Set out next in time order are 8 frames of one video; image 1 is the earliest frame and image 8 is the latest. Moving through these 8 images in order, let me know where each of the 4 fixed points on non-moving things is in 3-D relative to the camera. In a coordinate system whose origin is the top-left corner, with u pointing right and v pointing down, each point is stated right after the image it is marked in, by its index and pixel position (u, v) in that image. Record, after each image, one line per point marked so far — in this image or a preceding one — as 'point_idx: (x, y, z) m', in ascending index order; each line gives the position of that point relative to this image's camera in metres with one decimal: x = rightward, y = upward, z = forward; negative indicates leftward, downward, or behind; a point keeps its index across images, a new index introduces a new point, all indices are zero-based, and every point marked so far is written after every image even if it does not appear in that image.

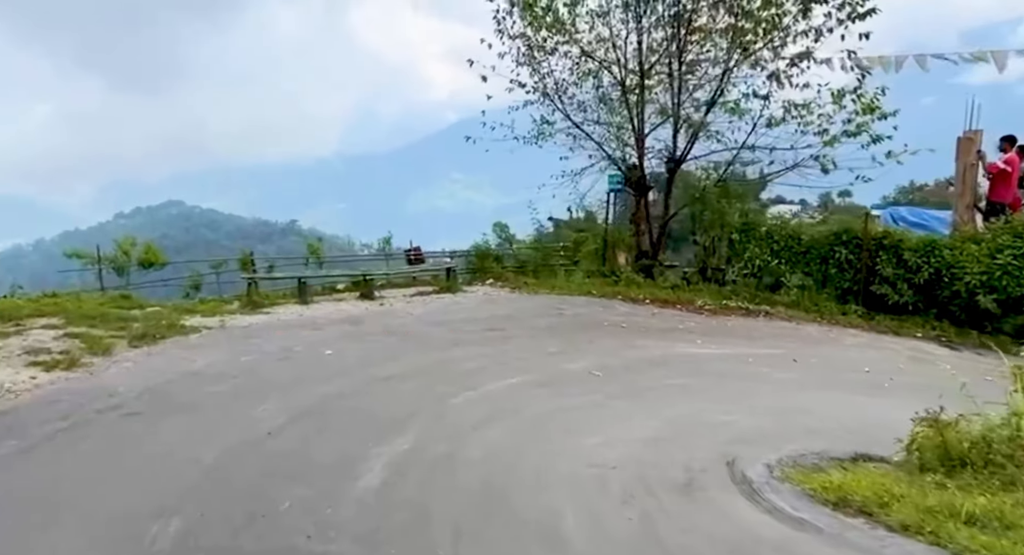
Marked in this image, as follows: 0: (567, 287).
0: (+1.0, -0.2, +12.5) m
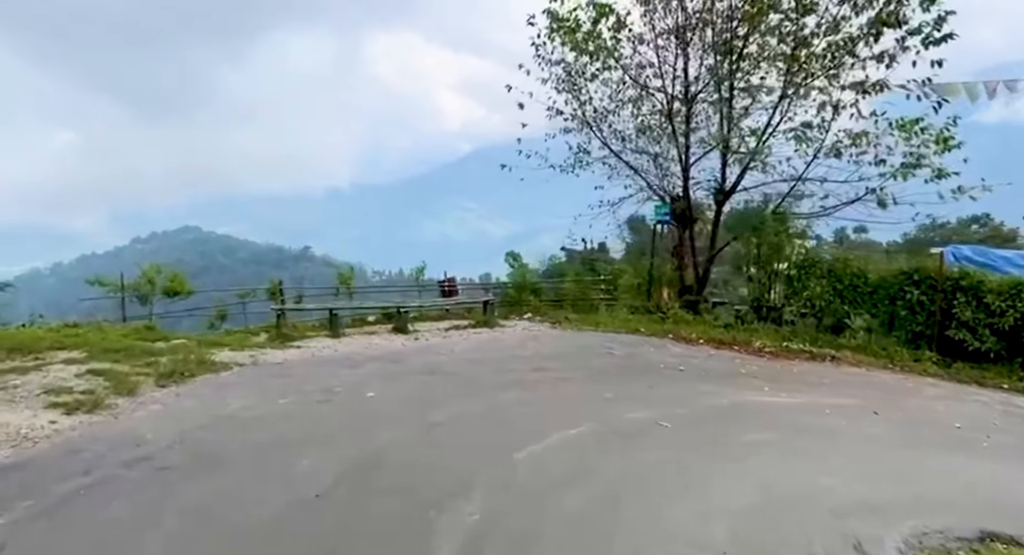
0: (+1.7, -0.7, +11.8) m
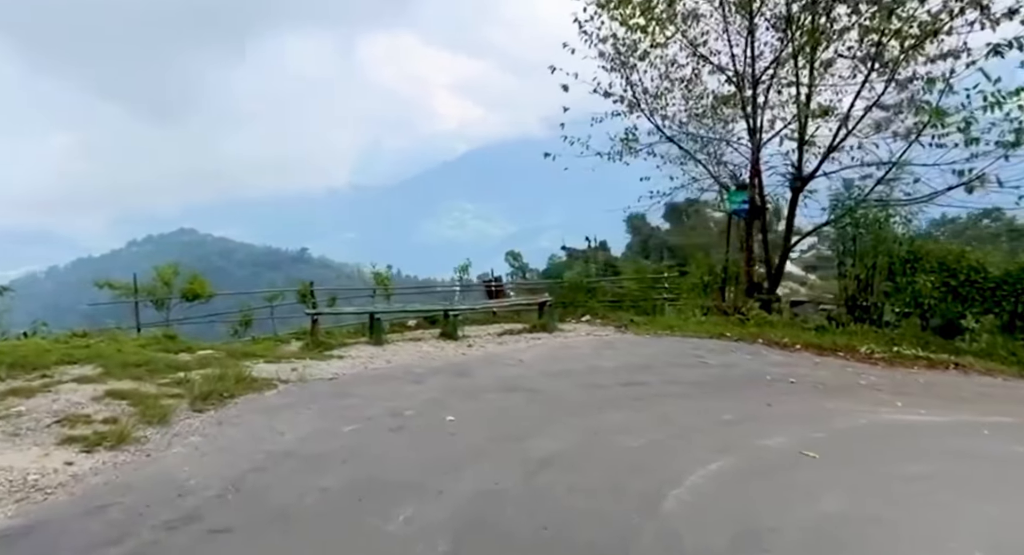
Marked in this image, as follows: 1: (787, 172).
0: (+2.6, -0.7, +10.6) m
1: (+4.7, +1.8, +12.5) m
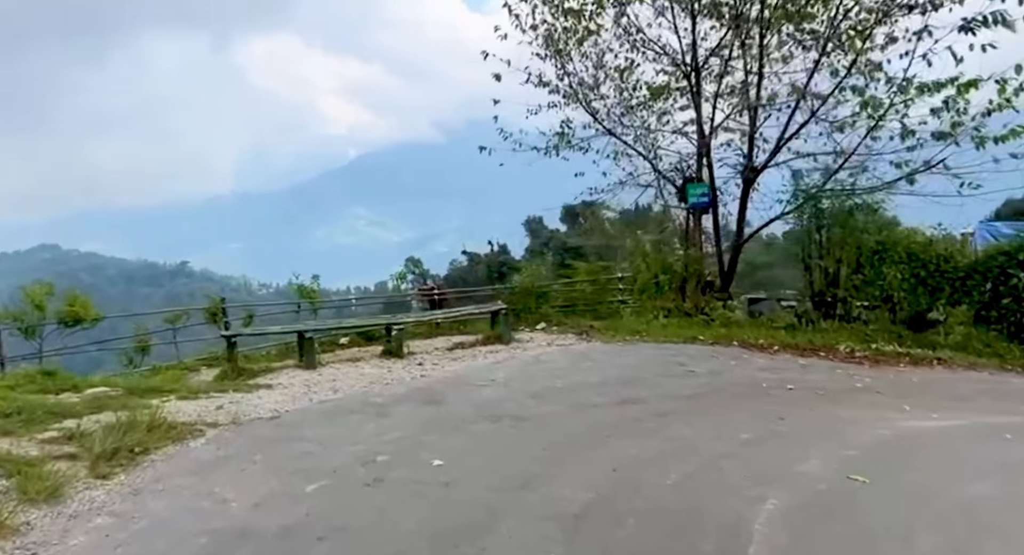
0: (+1.9, -0.7, +9.8) m
1: (+3.7, +1.8, +12.0) m
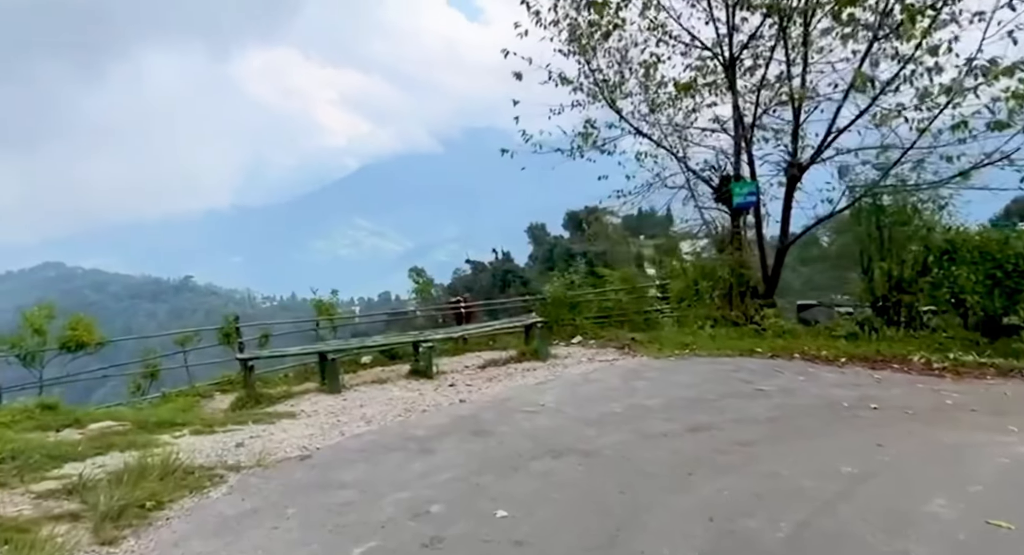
0: (+2.4, -0.8, +9.0) m
1: (+4.1, +1.8, +11.2) m
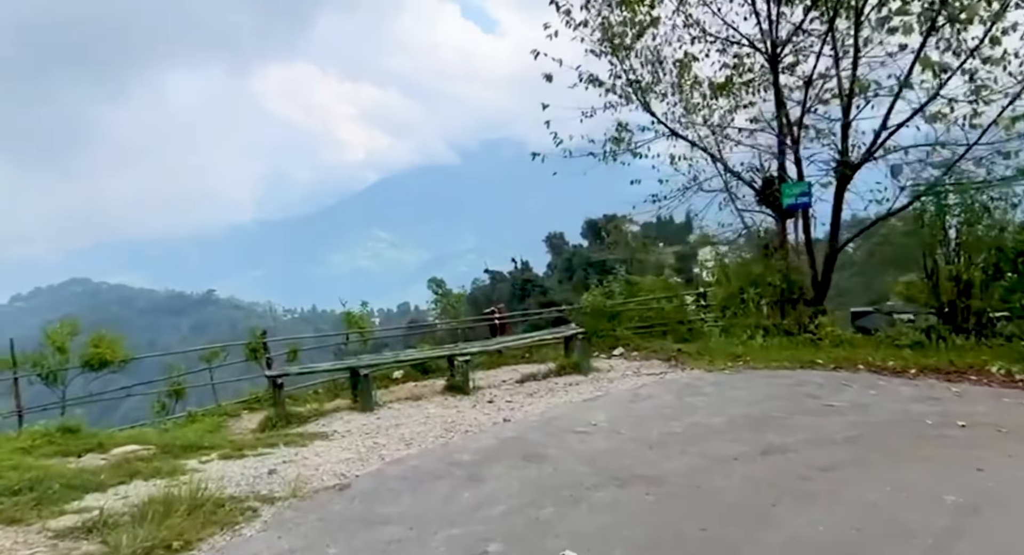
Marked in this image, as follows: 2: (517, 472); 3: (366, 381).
0: (+2.8, -0.9, +8.5) m
1: (+4.6, +1.7, +10.7) m
2: (0.0, -1.3, +5.0) m
3: (-1.6, -1.1, +8.2) m
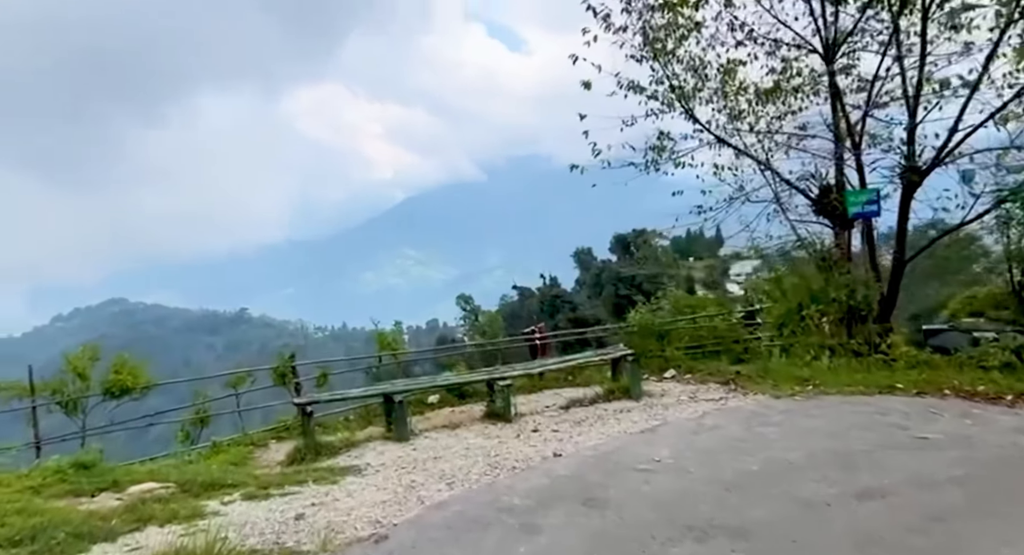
0: (+3.3, -1.0, +7.7) m
1: (+5.1, +1.5, +9.9) m
2: (+0.4, -1.4, +4.3) m
3: (-1.2, -1.3, +7.6) m
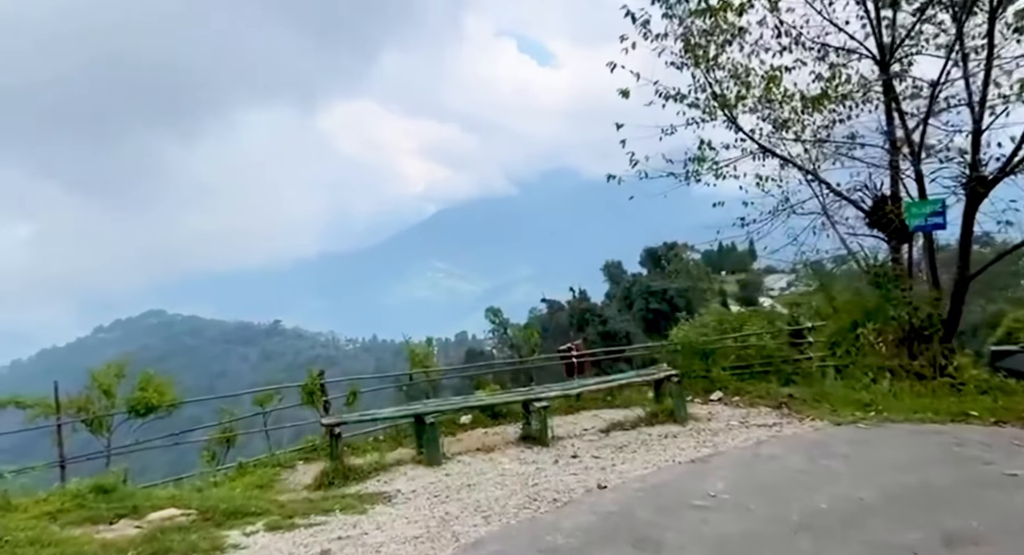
0: (+3.7, -1.2, +7.2) m
1: (+5.6, +1.3, +9.4) m
2: (+0.6, -1.5, +3.9) m
3: (-0.8, -1.5, +7.2) m
